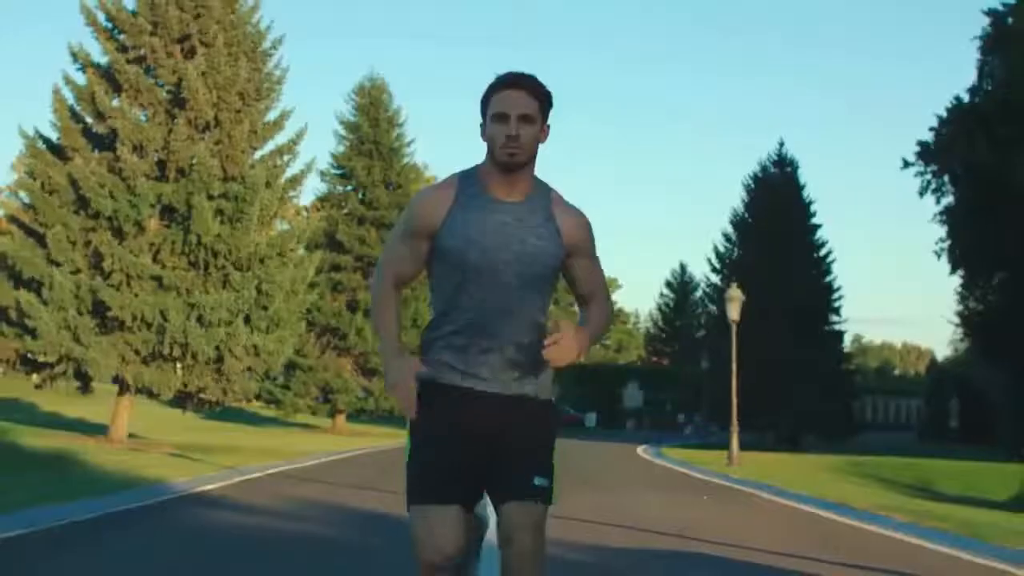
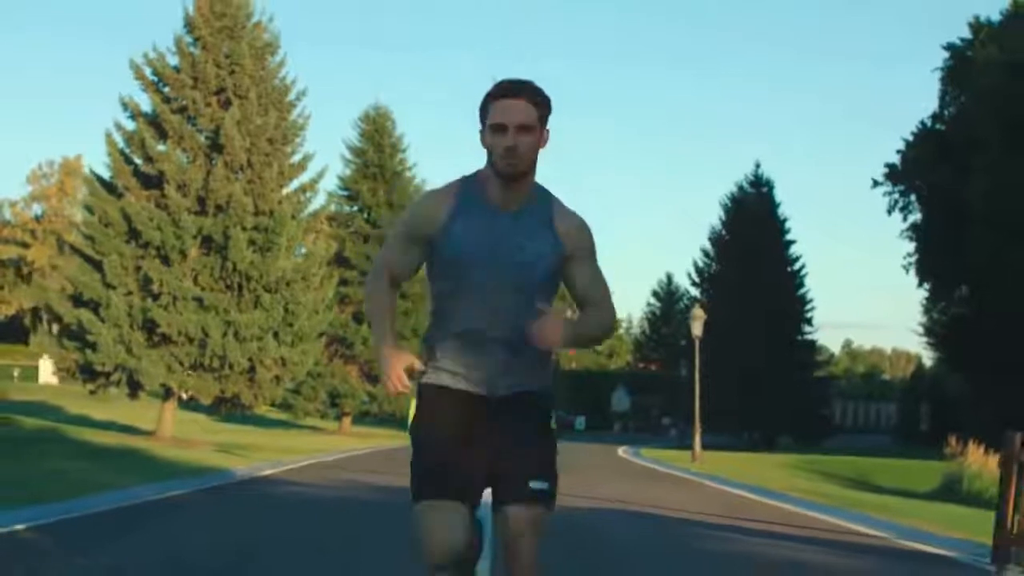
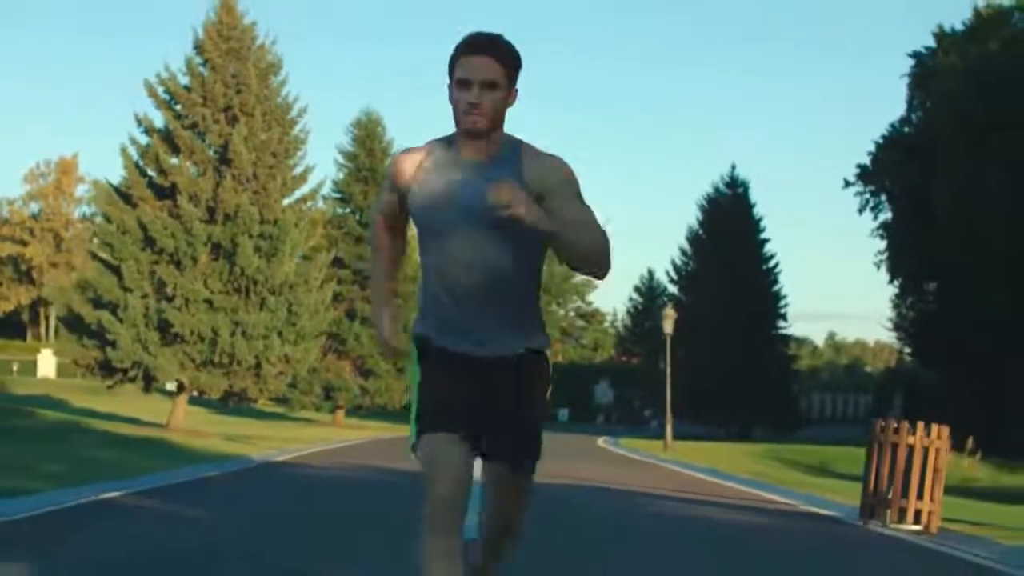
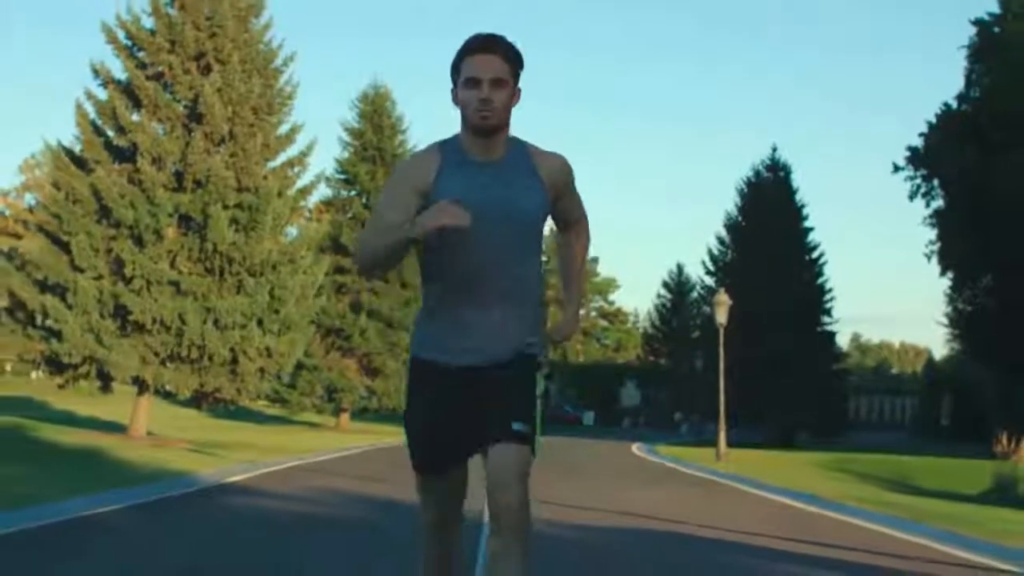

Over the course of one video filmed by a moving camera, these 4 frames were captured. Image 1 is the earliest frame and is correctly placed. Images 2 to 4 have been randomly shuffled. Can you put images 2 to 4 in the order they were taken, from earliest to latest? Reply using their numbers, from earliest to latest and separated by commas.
4, 2, 3
